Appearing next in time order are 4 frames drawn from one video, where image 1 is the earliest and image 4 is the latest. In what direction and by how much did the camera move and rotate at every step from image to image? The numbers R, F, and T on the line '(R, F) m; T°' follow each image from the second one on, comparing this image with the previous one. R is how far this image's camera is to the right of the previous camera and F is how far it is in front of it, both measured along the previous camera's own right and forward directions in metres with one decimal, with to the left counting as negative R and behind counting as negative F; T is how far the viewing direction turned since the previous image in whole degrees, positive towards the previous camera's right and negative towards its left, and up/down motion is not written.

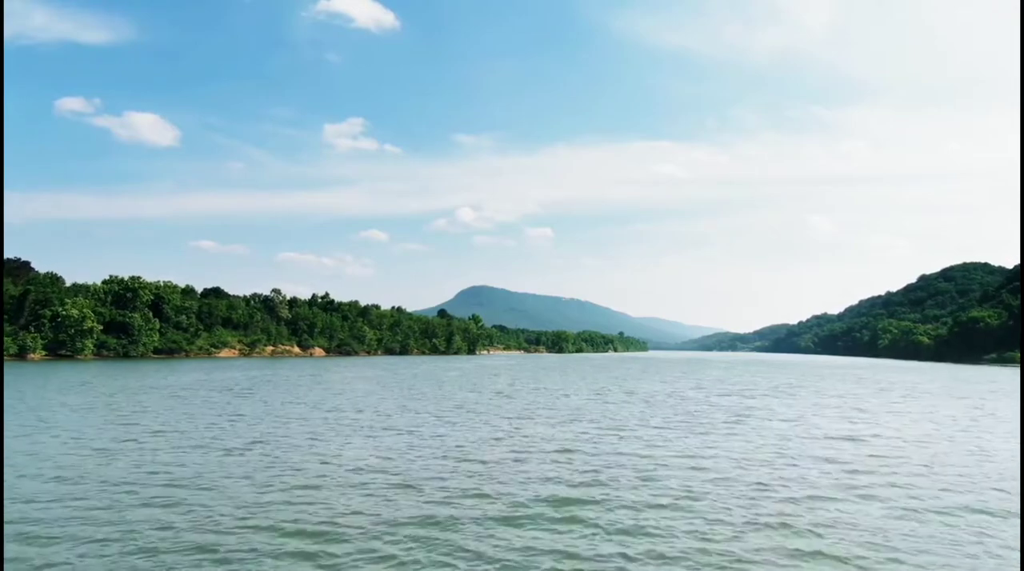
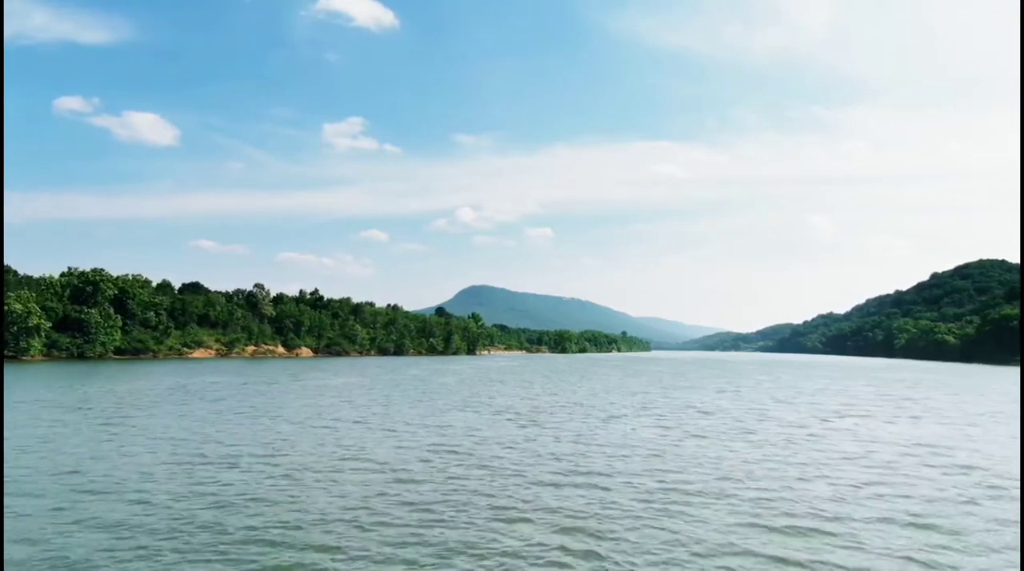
(-0.5, +8.9) m; 0°
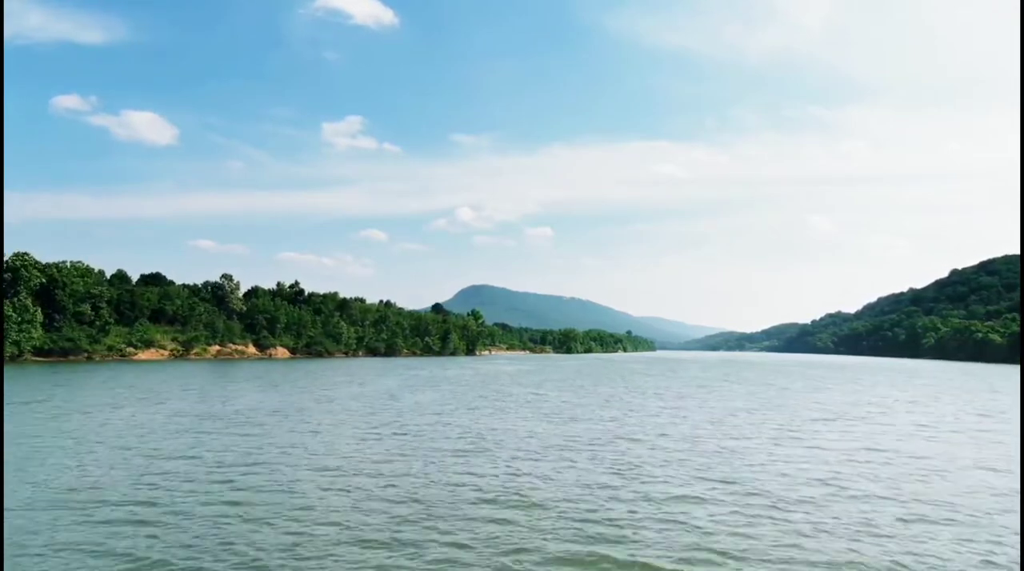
(-0.7, +13.5) m; 0°
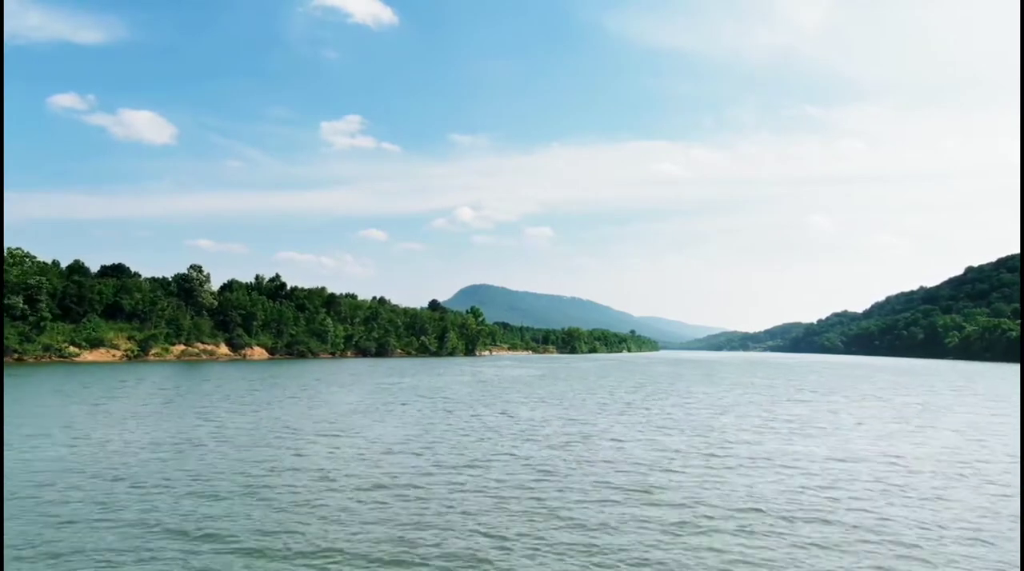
(-0.6, +10.2) m; 0°
